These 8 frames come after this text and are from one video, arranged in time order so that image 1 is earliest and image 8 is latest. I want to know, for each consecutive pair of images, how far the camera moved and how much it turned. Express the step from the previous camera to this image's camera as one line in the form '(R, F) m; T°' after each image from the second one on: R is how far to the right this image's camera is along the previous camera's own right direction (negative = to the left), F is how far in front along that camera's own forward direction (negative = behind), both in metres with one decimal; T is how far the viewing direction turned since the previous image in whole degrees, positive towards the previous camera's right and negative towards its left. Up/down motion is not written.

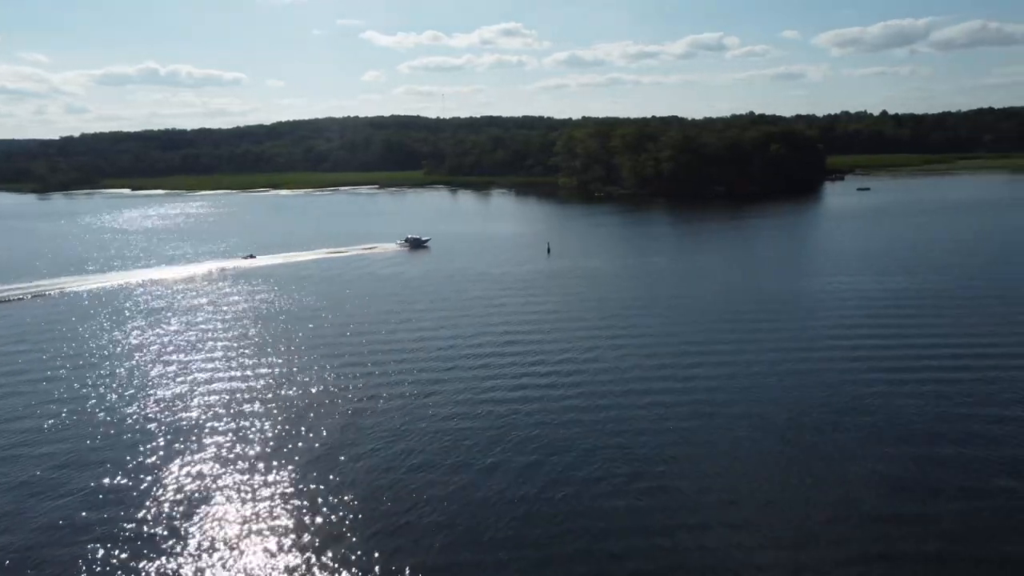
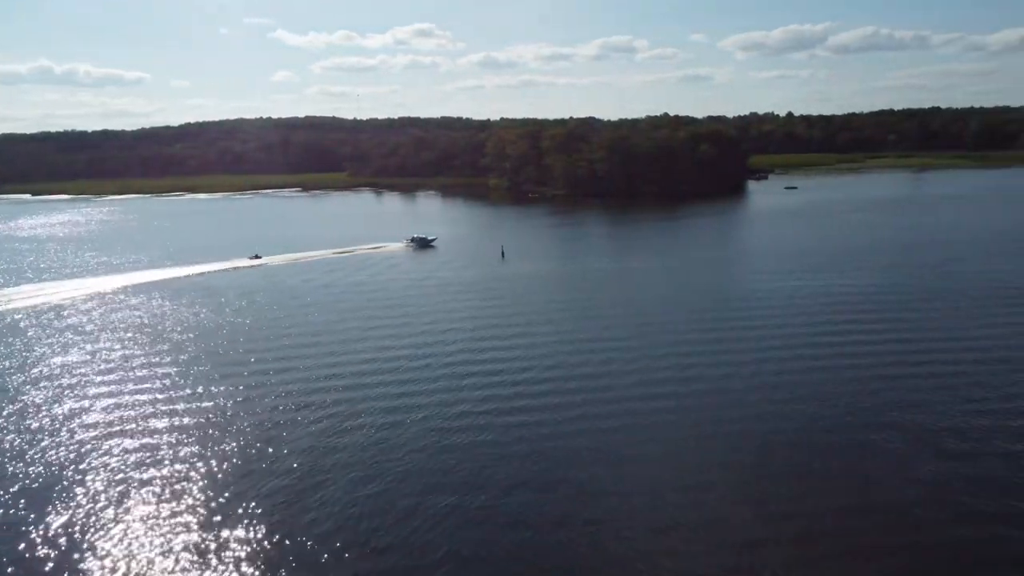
(-1.7, +1.1) m; +6°
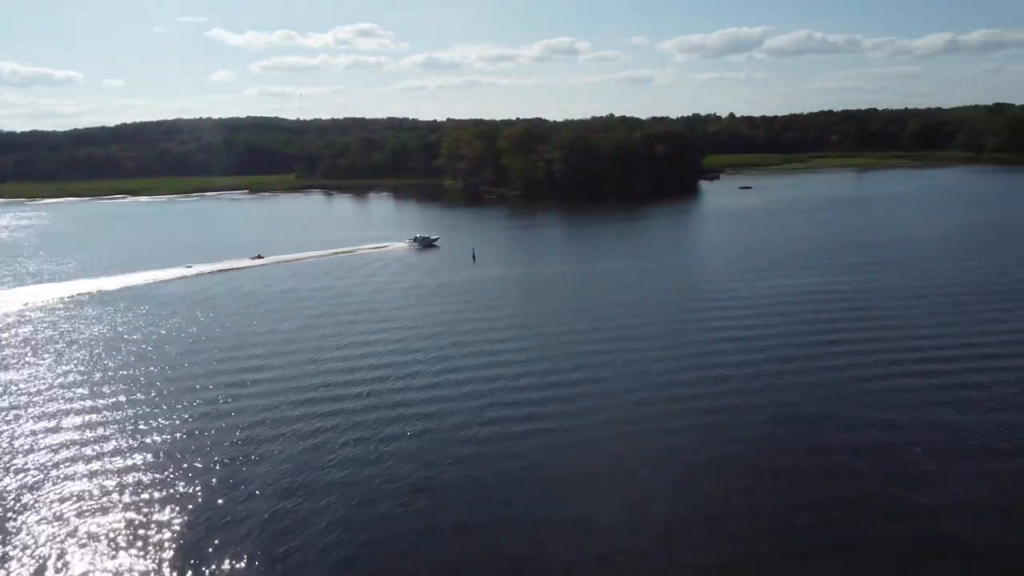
(-1.3, +0.9) m; +4°
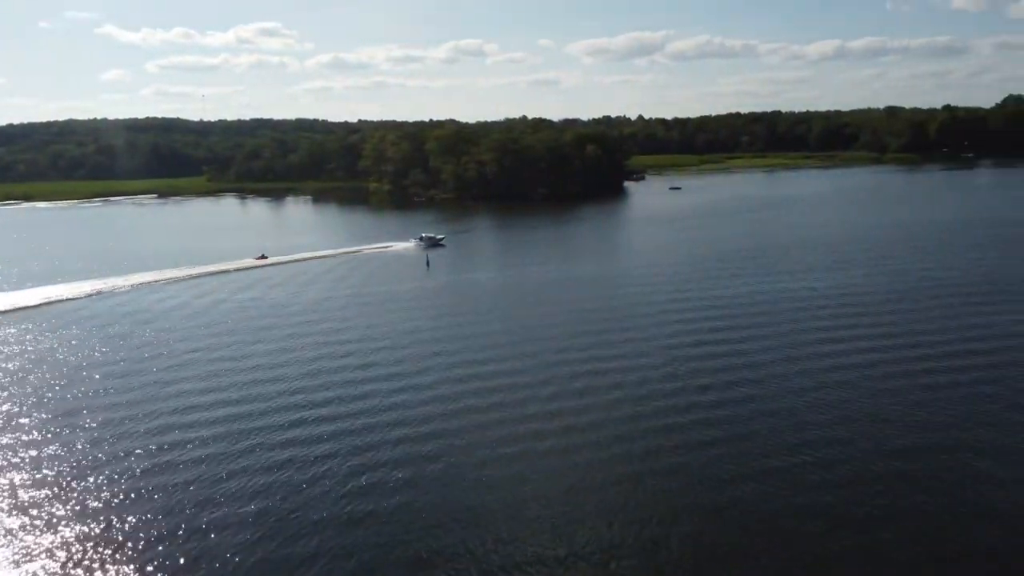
(-2.0, +1.5) m; +6°
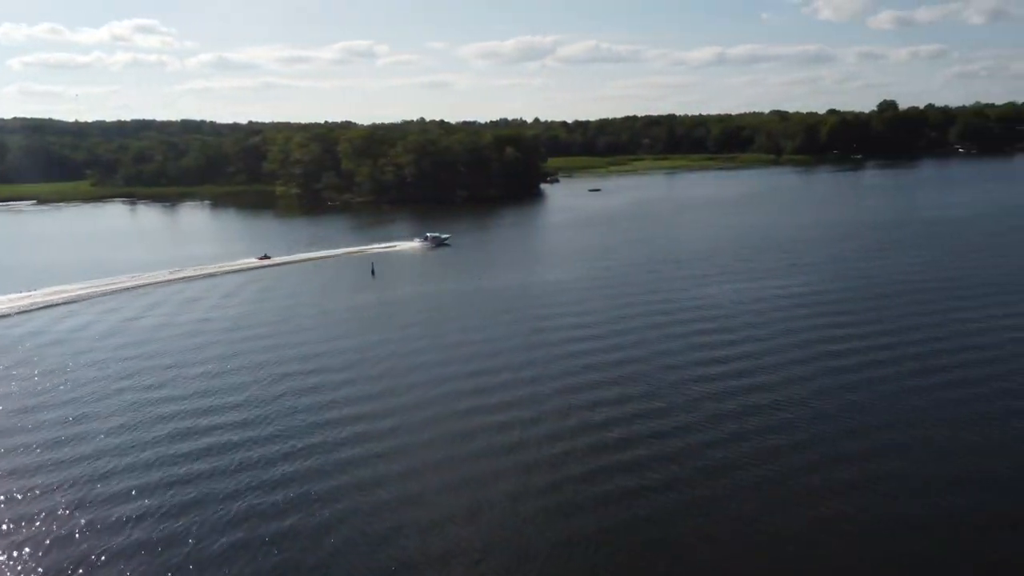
(-2.4, +2.0) m; +7°
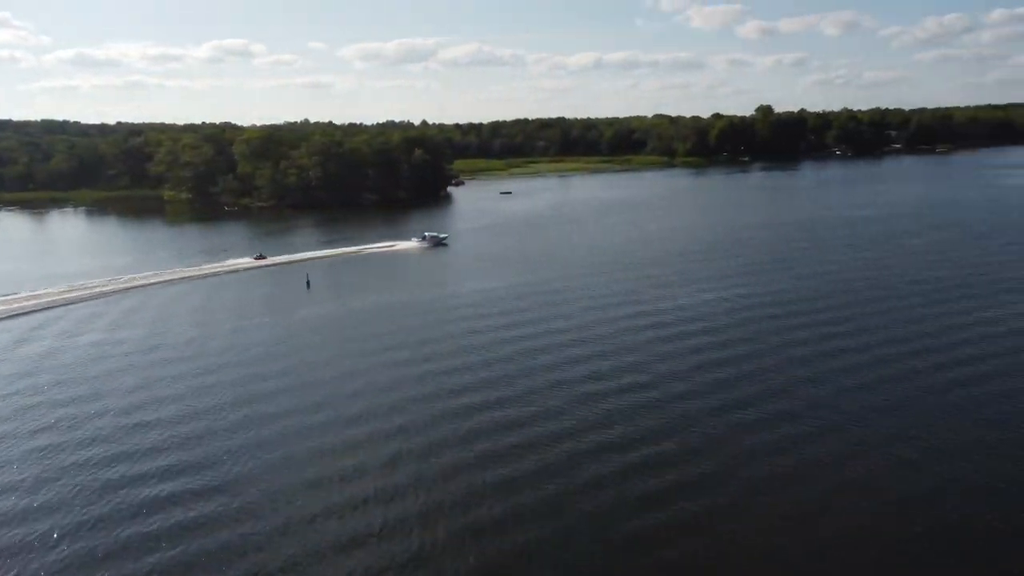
(-2.4, +2.0) m; +8°
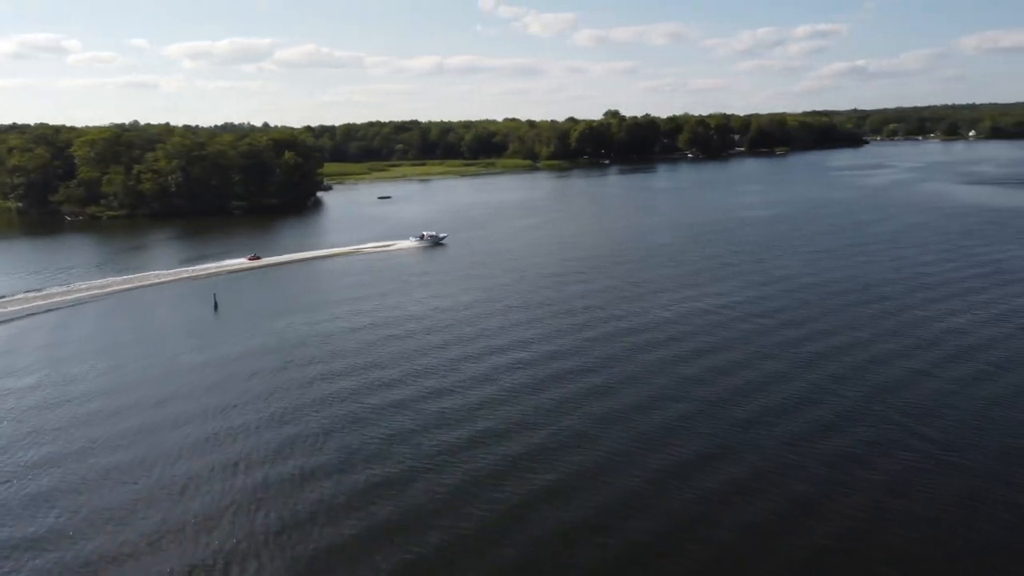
(-3.4, +3.3) m; +11°
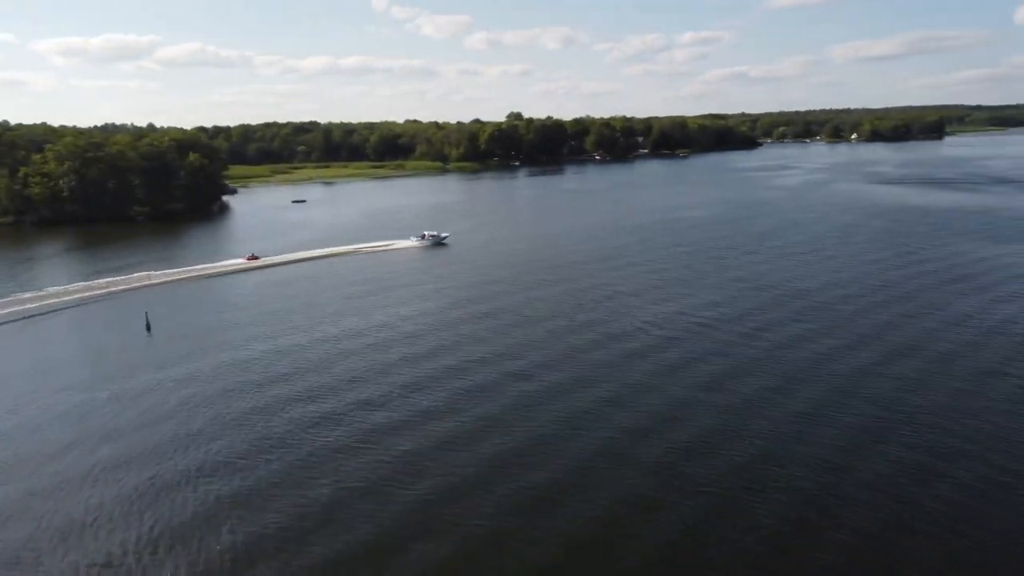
(-2.3, +2.3) m; +7°
